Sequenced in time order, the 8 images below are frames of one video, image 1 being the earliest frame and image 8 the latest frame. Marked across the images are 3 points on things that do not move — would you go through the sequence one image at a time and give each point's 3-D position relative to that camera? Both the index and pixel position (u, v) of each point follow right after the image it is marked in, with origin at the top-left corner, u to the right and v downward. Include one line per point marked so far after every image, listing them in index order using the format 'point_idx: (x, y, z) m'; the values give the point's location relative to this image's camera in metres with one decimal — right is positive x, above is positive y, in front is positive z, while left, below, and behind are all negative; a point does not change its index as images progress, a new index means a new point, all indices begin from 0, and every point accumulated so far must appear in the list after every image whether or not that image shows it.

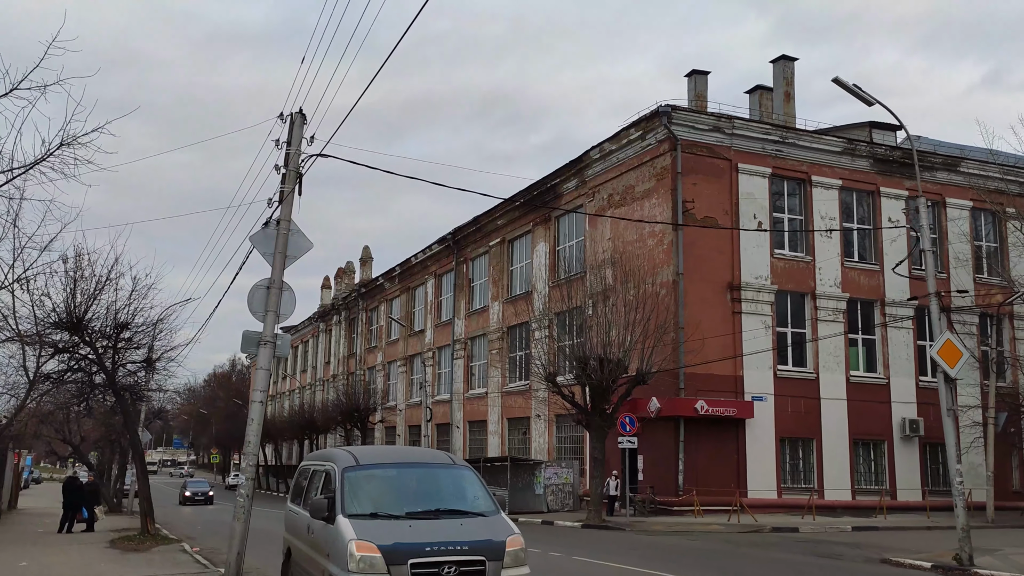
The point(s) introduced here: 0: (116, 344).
0: (-7.4, -1.1, +16.6) m
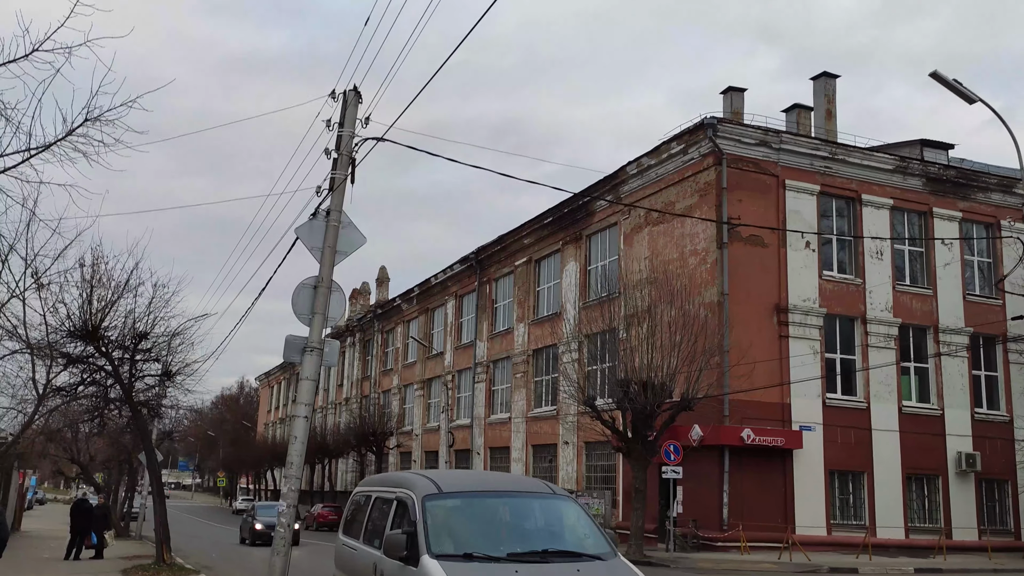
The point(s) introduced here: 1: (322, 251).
0: (-6.6, -1.2, +15.4) m
1: (-1.9, +0.4, +8.6) m
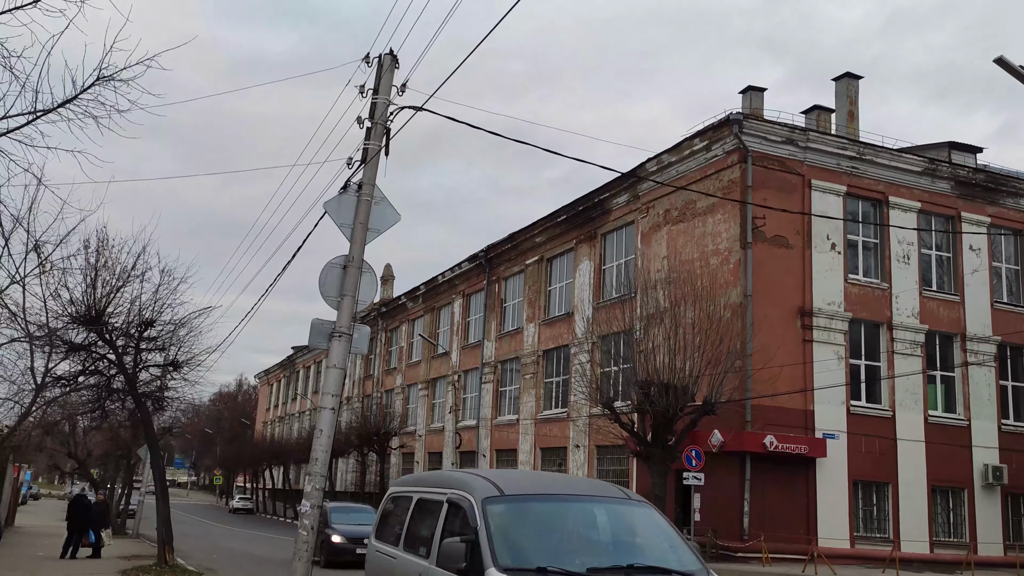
0: (-6.2, -0.9, +14.6) m
1: (-1.4, +0.5, +7.9) m
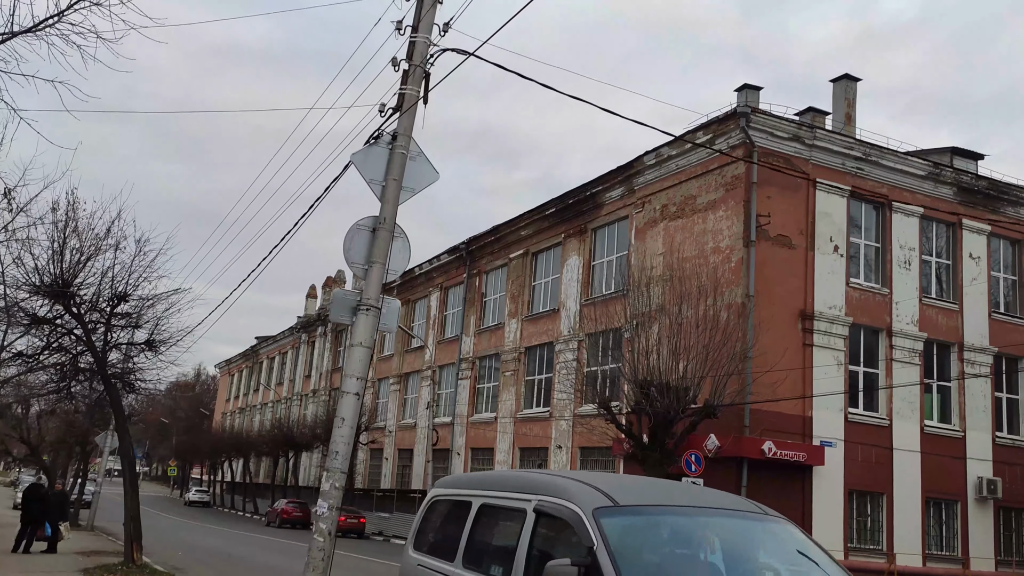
0: (-6.1, -0.5, +13.3) m
1: (-1.0, +0.8, +6.8) m
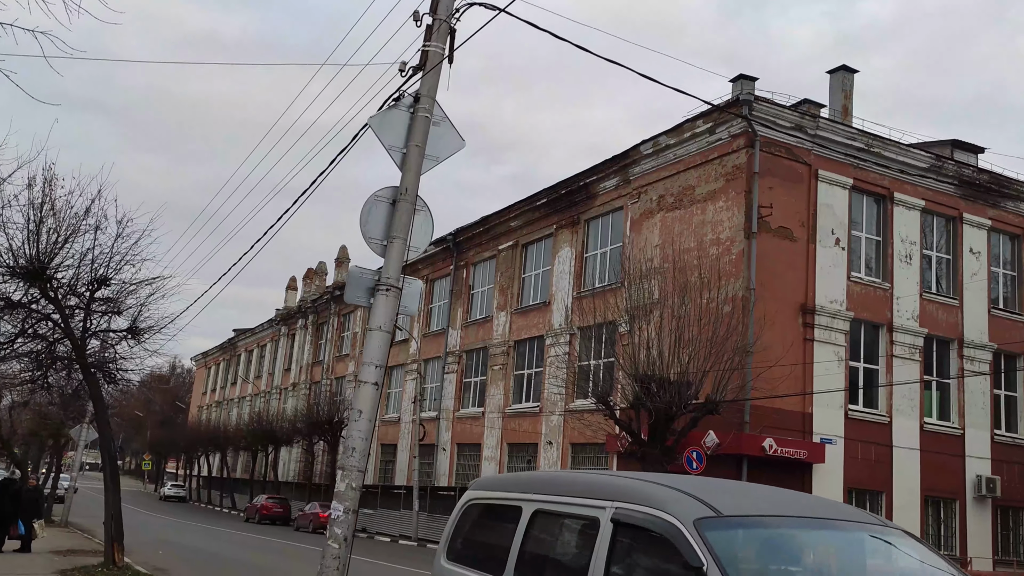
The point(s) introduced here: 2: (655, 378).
0: (-6.0, -0.3, +12.5) m
1: (-0.7, +0.9, +6.1) m
2: (+3.0, -1.9, +18.2) m
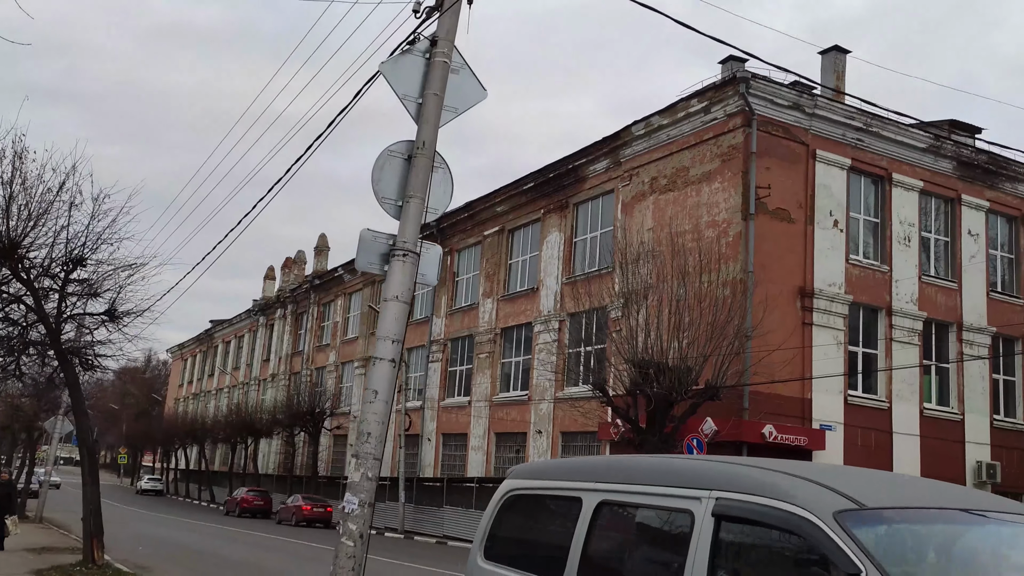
0: (-6.0, 0.0, +11.7) m
1: (-0.6, +1.2, +5.4) m
2: (+2.9, -1.5, +17.6) m
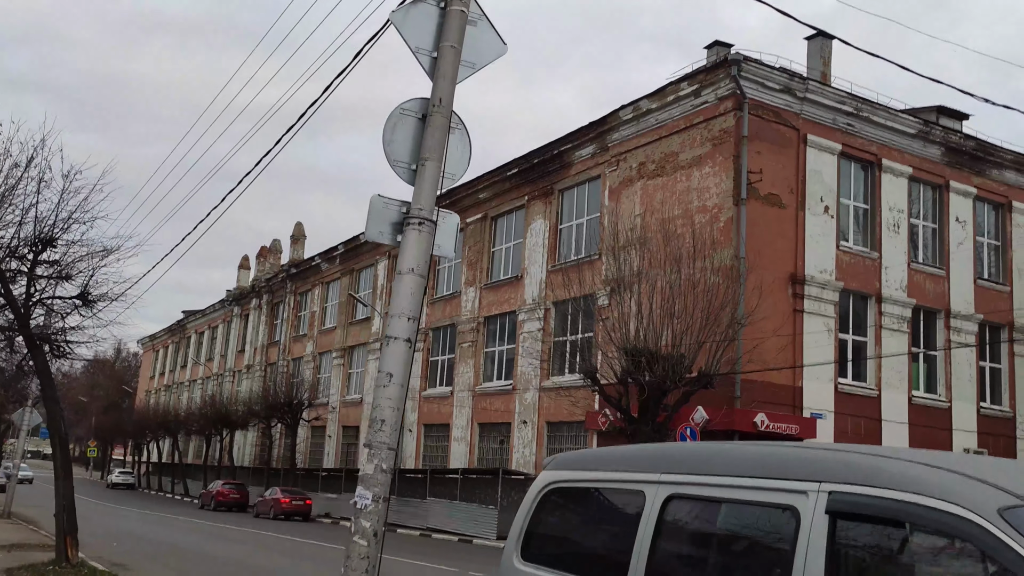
0: (-6.1, +0.2, +11.0) m
1: (-0.4, +1.3, +4.9) m
2: (+2.6, -1.2, +17.2) m
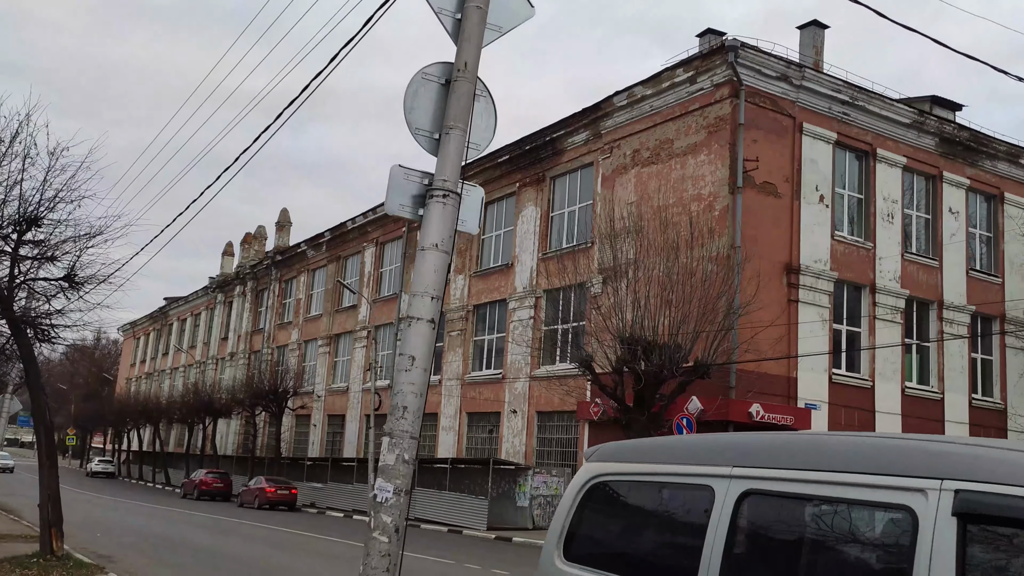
0: (-6.0, +0.4, +10.6) m
1: (-0.3, +1.4, +4.6) m
2: (+2.5, -1.0, +17.0) m
